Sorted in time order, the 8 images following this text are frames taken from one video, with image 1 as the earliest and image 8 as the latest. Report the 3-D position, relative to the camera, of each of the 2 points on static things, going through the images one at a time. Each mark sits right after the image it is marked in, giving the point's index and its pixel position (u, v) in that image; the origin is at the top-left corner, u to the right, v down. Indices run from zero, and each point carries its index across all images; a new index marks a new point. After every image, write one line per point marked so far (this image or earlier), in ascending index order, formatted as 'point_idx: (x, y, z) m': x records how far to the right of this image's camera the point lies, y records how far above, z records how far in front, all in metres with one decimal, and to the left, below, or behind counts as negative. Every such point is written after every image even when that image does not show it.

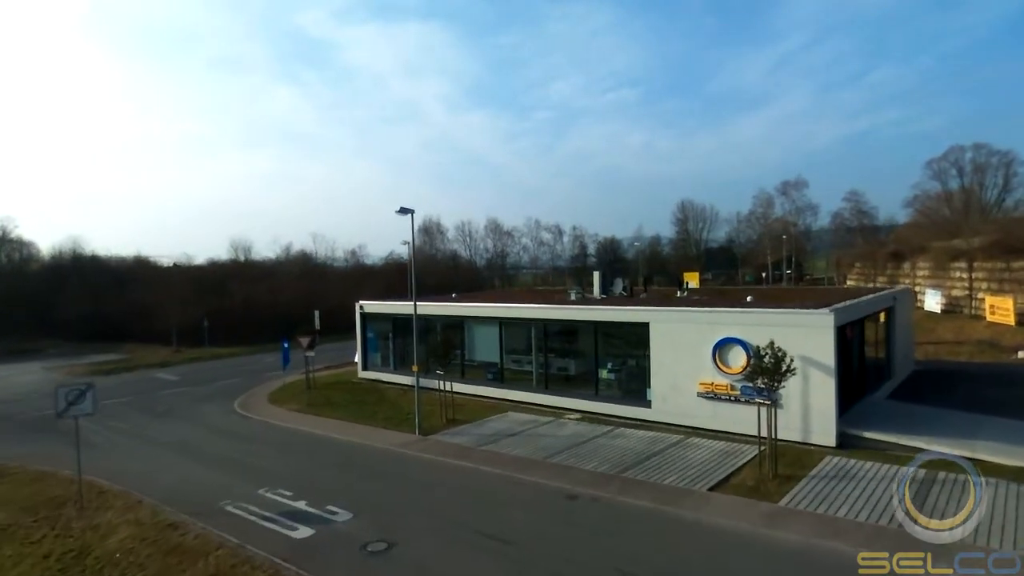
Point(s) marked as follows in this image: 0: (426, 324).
0: (-2.6, -1.0, +18.2) m
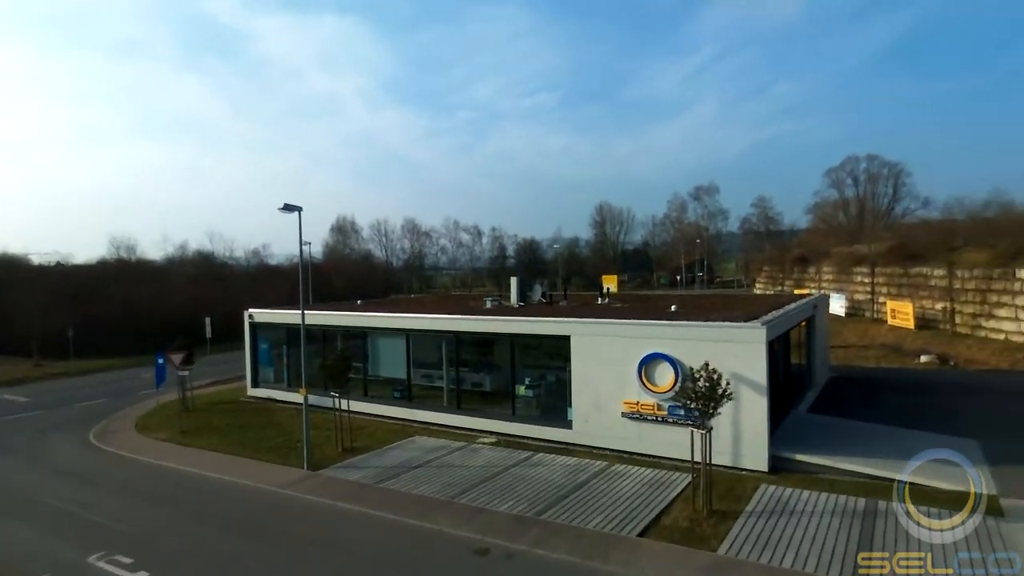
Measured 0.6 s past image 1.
0: (-5.0, -1.2, +16.3) m
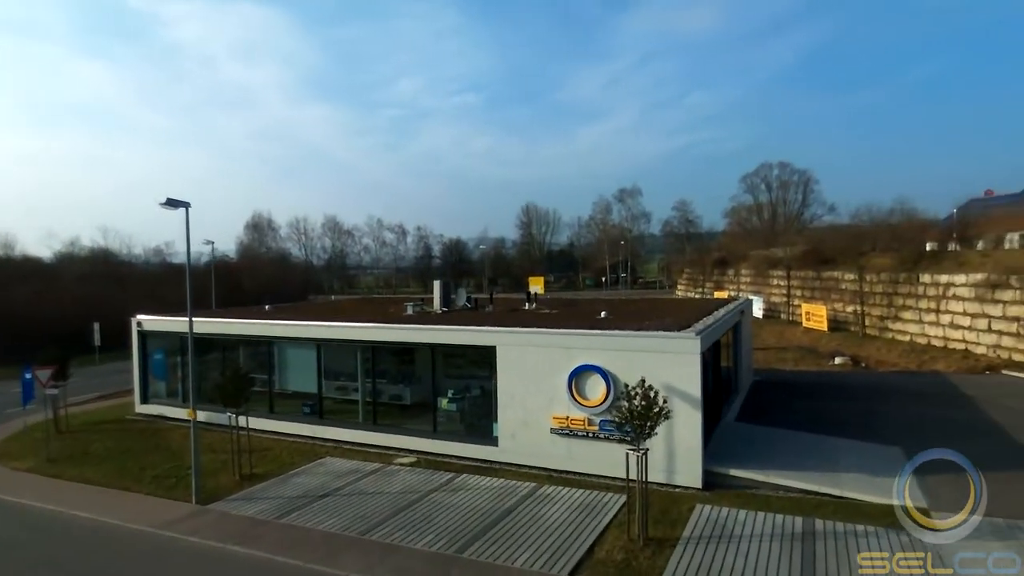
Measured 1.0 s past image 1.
0: (-6.9, -1.3, +14.7) m
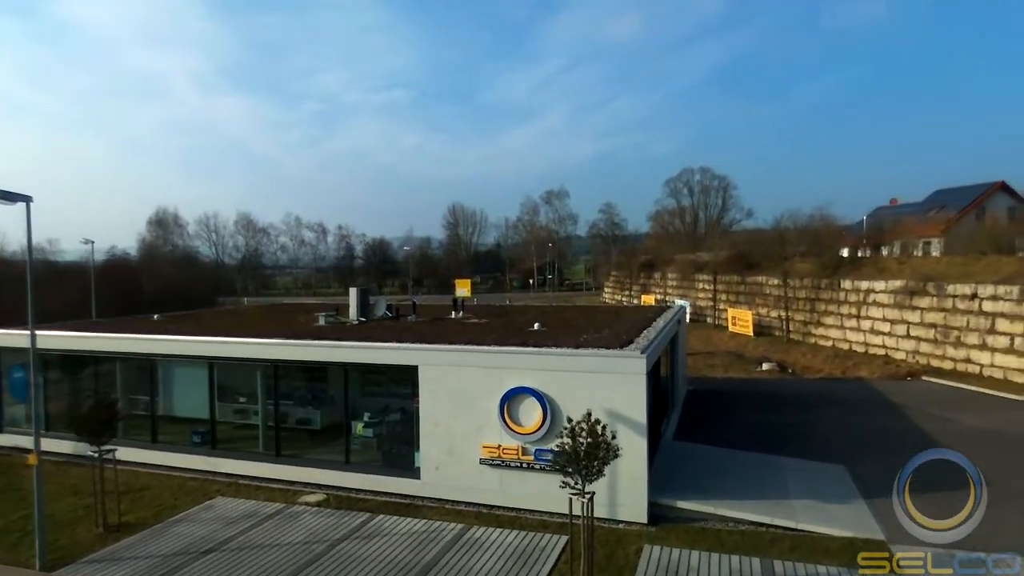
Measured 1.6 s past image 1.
0: (-8.5, -1.5, +12.6) m
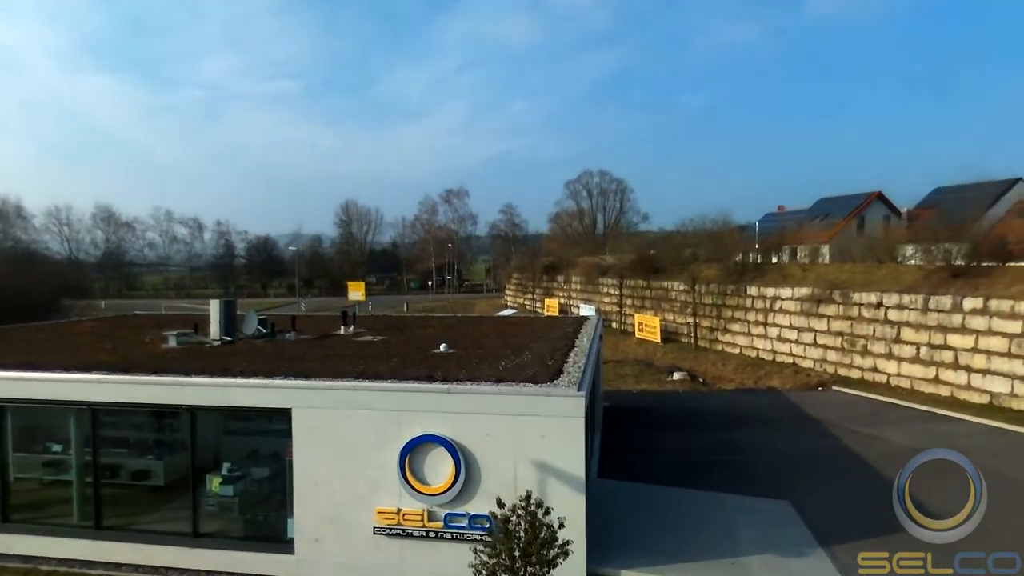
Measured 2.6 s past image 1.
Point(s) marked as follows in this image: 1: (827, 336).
0: (-10.1, -1.7, +9.1) m
1: (+9.5, -1.5, +18.4) m
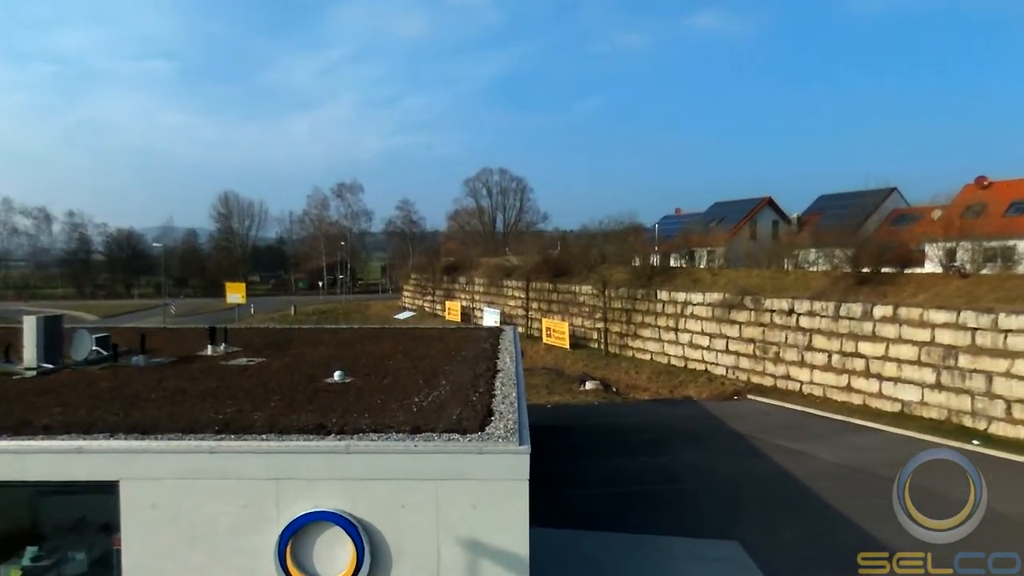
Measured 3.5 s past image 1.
0: (-11.0, -1.9, +5.7) m
1: (+6.7, -1.6, +18.2) m
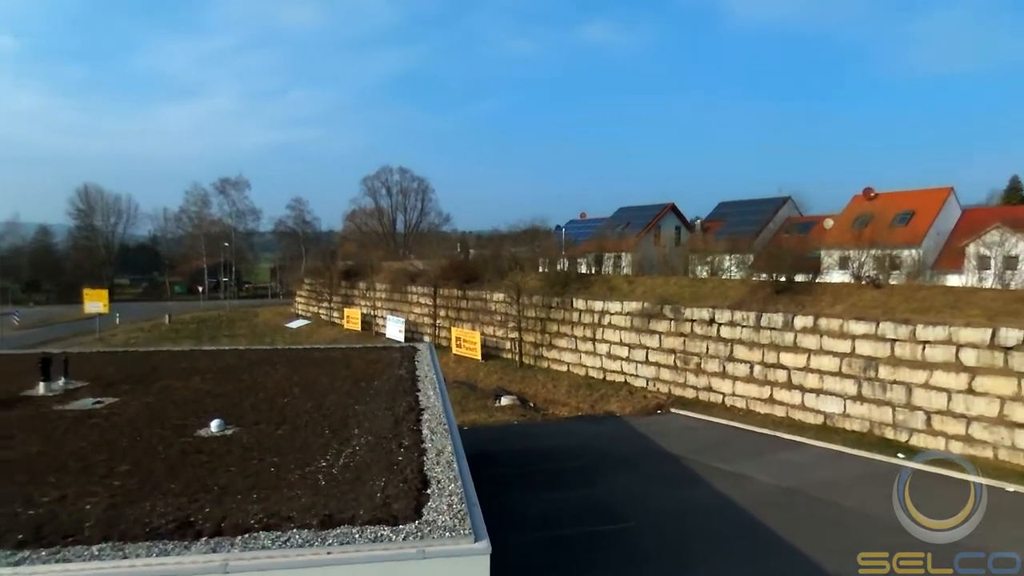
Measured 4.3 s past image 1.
0: (-11.2, -2.2, +2.4) m
1: (+4.2, -1.9, +17.6) m
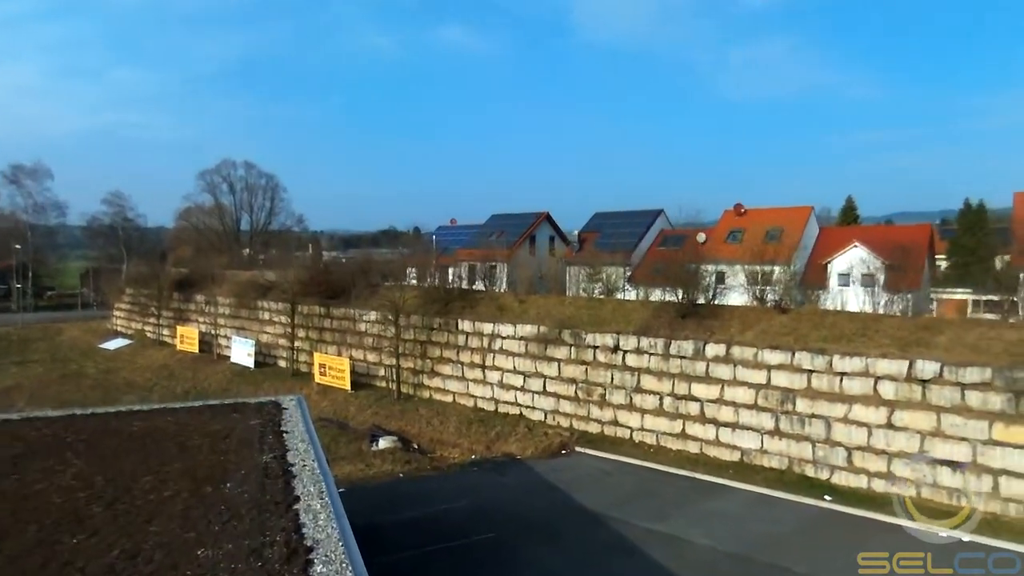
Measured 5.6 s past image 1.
0: (-10.3, -2.8, -2.3) m
1: (+1.2, -2.5, +16.0) m
